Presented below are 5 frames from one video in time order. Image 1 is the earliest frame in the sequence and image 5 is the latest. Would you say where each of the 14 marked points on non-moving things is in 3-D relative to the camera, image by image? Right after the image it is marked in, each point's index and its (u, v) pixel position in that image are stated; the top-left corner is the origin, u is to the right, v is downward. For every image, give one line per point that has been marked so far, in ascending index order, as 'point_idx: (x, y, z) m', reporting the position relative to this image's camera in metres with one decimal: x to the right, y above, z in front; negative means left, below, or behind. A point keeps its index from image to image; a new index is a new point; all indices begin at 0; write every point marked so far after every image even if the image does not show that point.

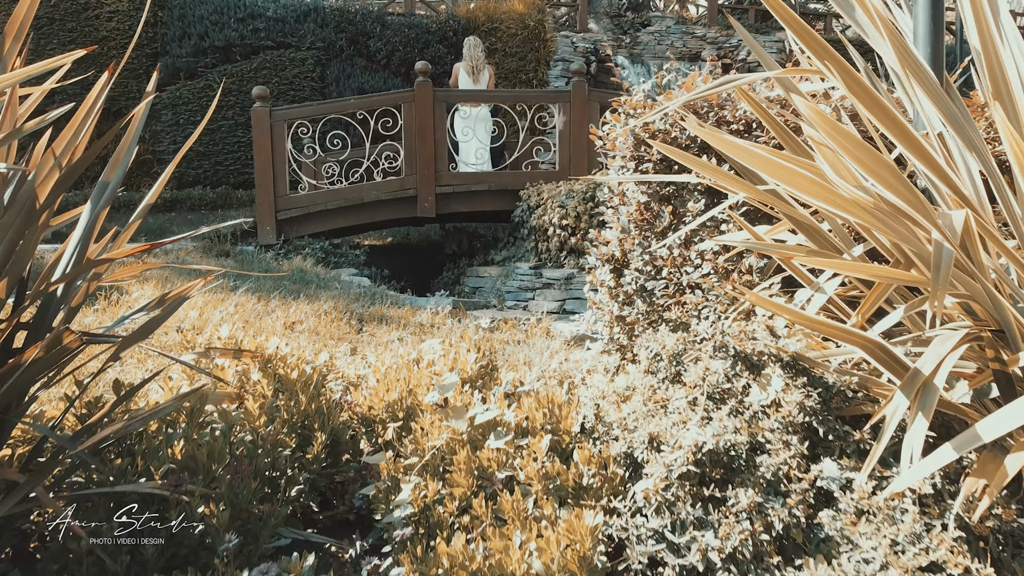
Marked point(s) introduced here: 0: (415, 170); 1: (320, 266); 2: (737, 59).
0: (-0.6, +0.8, +5.4) m
1: (-1.2, +0.1, +4.9) m
2: (+3.1, +3.1, +11.0) m
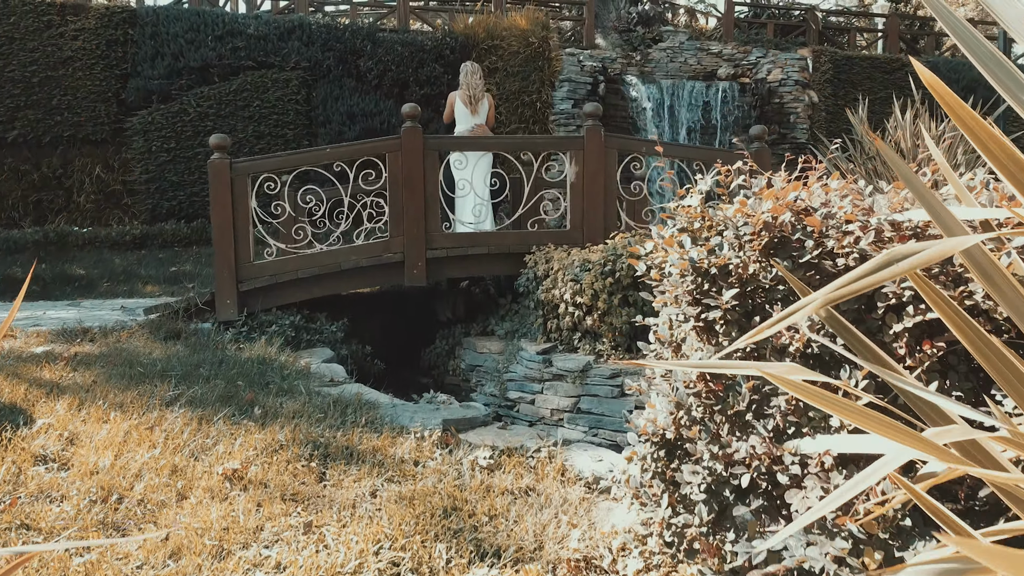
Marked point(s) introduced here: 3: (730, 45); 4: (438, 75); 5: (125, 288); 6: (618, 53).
0: (-0.6, +0.3, +4.6) m
1: (-1.2, -0.3, +4.2) m
2: (+3.1, +2.7, +10.2) m
3: (+2.9, +3.2, +10.8) m
4: (-0.9, +2.6, +9.7) m
5: (-3.5, 0.0, +7.2) m
6: (+1.4, +3.0, +10.4) m
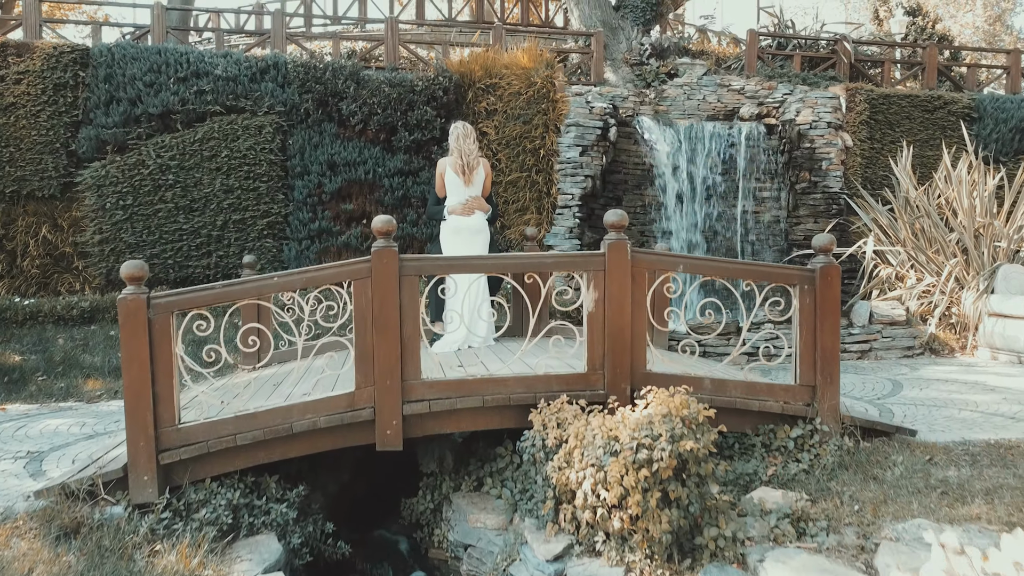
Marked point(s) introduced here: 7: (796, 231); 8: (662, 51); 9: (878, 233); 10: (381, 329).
0: (-0.6, -0.4, +3.6) m
1: (-1.2, -1.1, +3.1) m
2: (+3.1, +1.9, +9.2) m
3: (+2.9, +2.5, +9.8) m
4: (-0.9, +1.8, +8.7) m
5: (-3.5, -0.7, +6.2) m
6: (+1.4, +2.3, +9.4) m
7: (+3.2, +0.6, +9.0) m
8: (+1.9, +3.0, +10.2) m
9: (+3.7, +0.6, +8.2) m
10: (-0.6, -0.2, +3.5) m
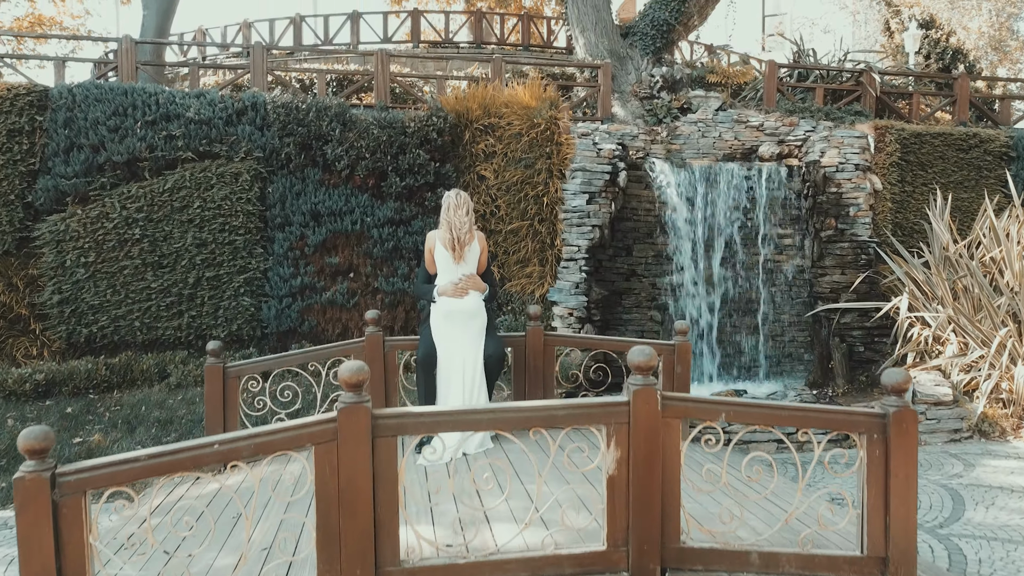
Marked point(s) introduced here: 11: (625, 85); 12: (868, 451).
0: (-0.6, -1.0, +2.8) m
1: (-1.1, -1.7, +2.4) m
2: (+3.1, +1.3, +8.5) m
3: (+2.9, +1.9, +9.0) m
4: (-0.9, +1.2, +7.9) m
5: (-3.4, -1.3, +5.5) m
6: (+1.4, +1.7, +8.7) m
7: (+3.2, +0.1, +8.3) m
8: (+1.9, +2.4, +9.5) m
9: (+3.7, 0.0, +7.5) m
10: (-0.6, -0.8, +2.8) m
11: (+1.4, +2.5, +10.0) m
12: (+1.4, -0.6, +3.1) m
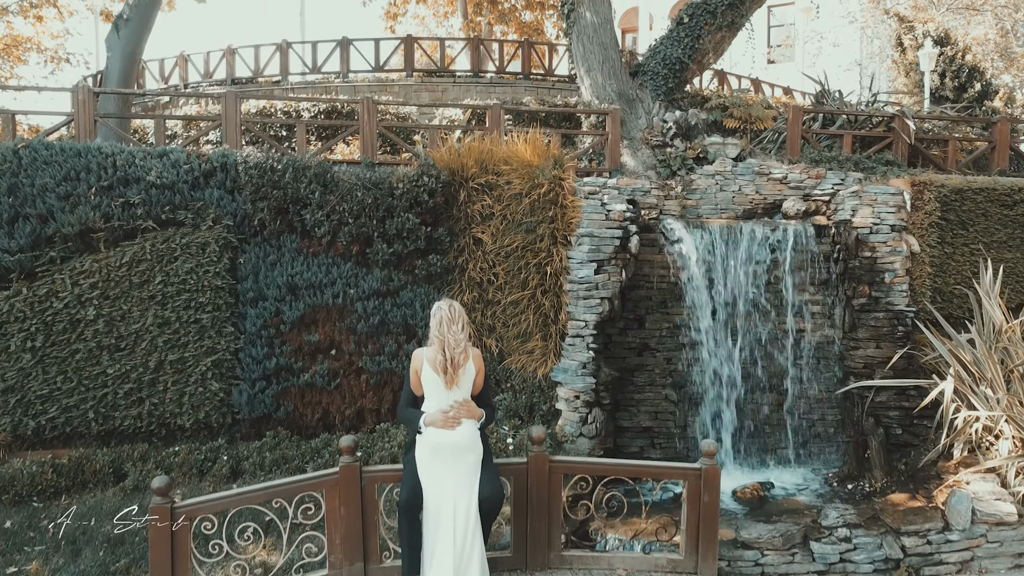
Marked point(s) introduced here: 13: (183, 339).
0: (-0.6, -1.7, +2.0) m
1: (-1.1, -2.3, +1.6) m
2: (+3.1, +0.6, +7.7) m
3: (+2.9, +1.2, +8.3) m
4: (-0.9, +0.5, +7.1) m
5: (-3.4, -2.0, +4.7) m
6: (+1.4, +1.0, +7.9) m
7: (+3.2, -0.6, +7.5) m
8: (+1.9, +1.7, +8.7) m
9: (+3.7, -0.7, +6.7) m
10: (-0.6, -1.5, +2.0) m
11: (+1.4, +1.8, +9.3) m
12: (+1.4, -1.3, +2.4) m
13: (-2.7, -0.4, +6.7) m
